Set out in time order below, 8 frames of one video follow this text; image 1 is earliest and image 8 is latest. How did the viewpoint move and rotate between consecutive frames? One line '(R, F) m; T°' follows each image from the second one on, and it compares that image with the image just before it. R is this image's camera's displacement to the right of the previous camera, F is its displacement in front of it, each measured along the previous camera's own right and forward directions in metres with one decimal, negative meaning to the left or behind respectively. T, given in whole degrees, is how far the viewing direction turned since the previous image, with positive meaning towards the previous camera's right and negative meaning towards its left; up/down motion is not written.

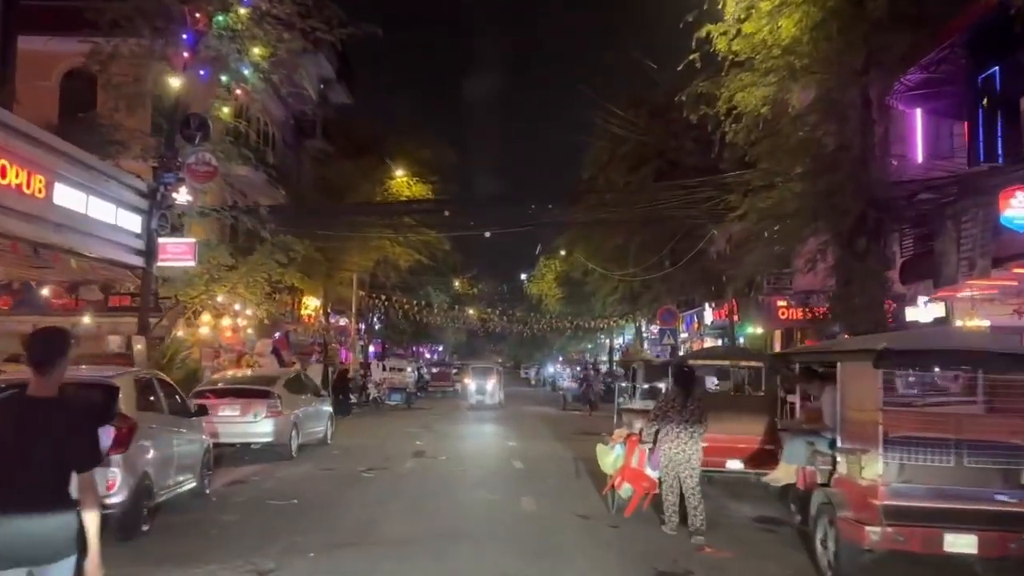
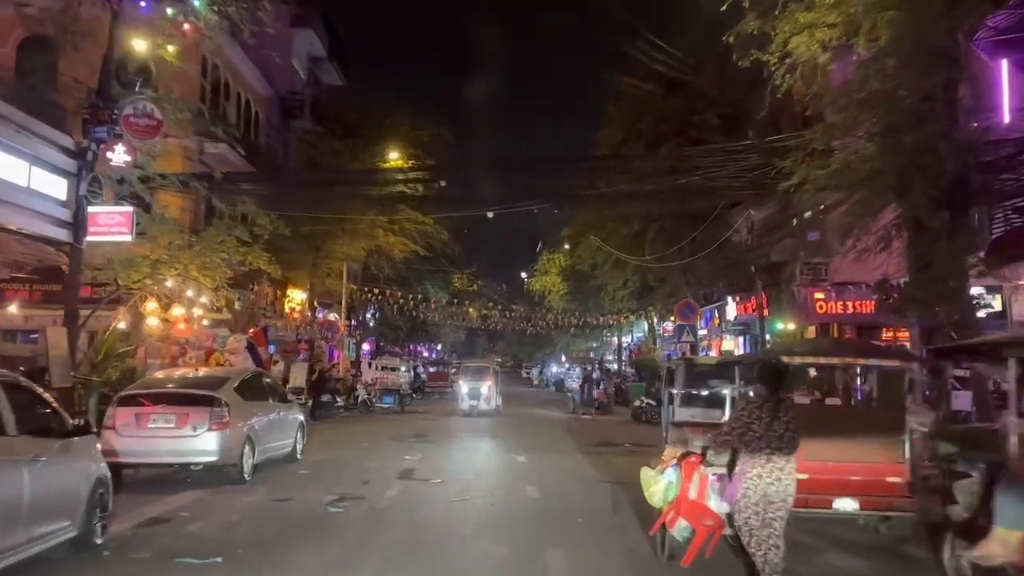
(-0.2, +3.1) m; 0°
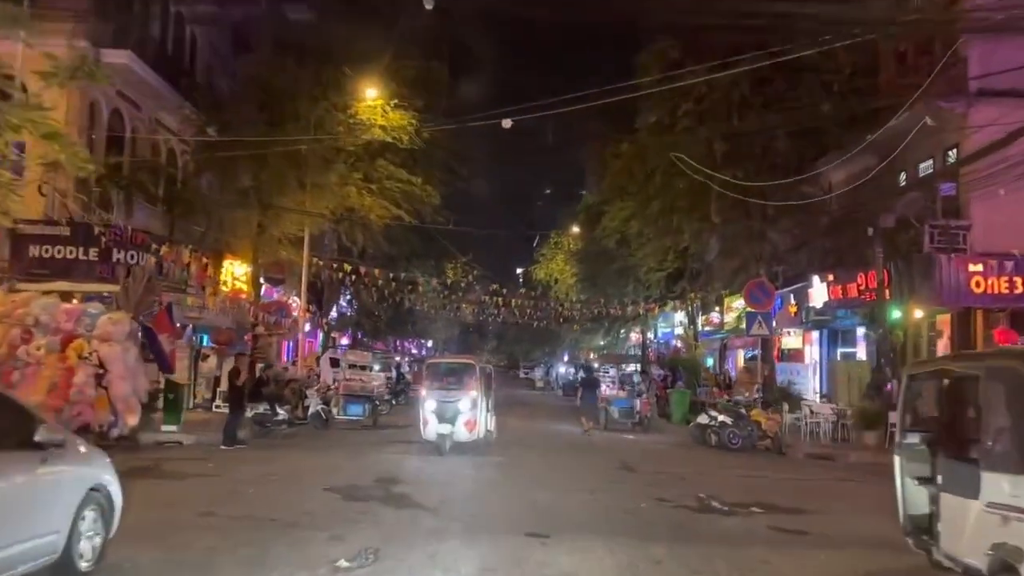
(-0.6, +8.0) m; +1°
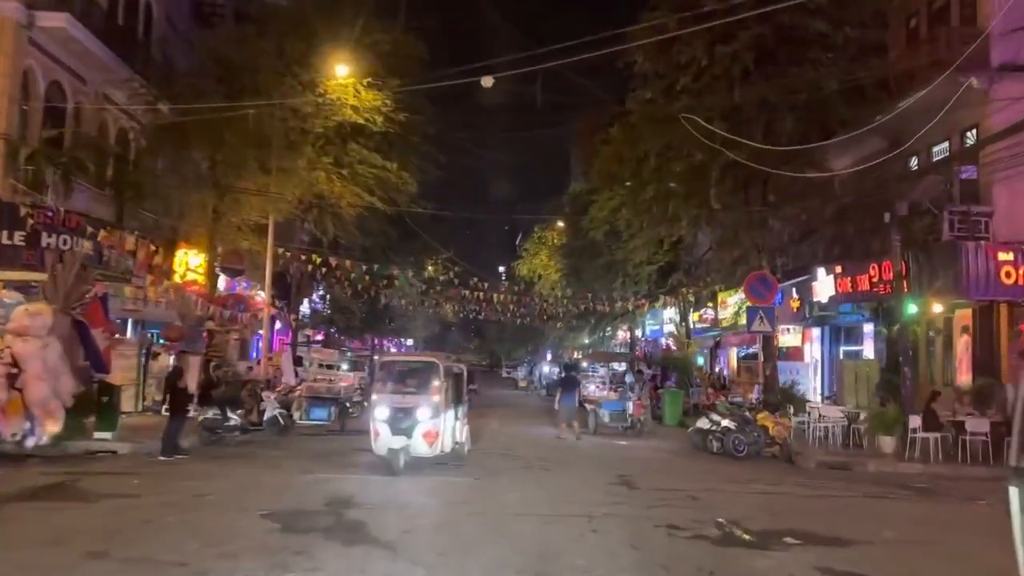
(0.0, +1.9) m; +1°
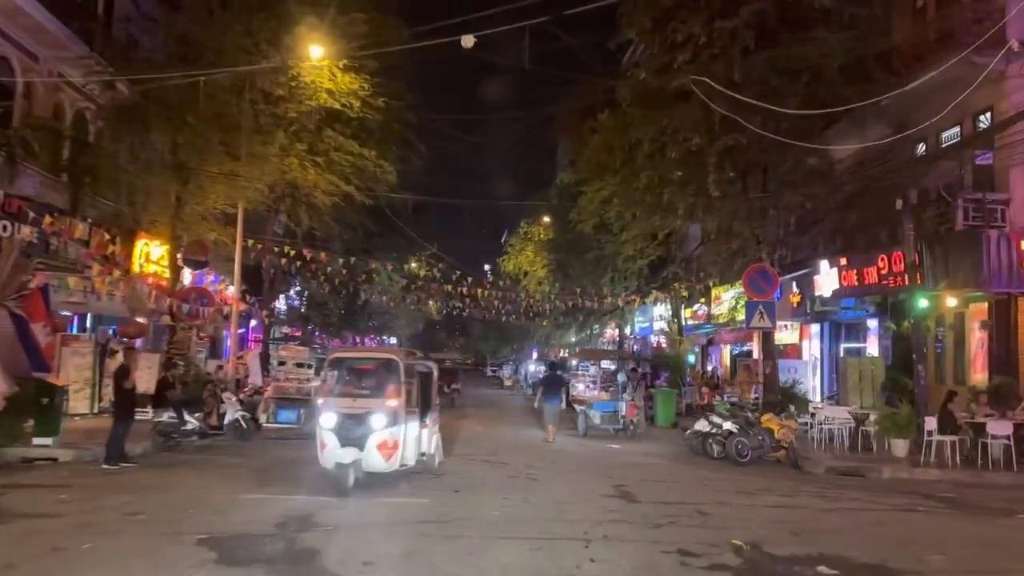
(0.0, +1.3) m; +1°
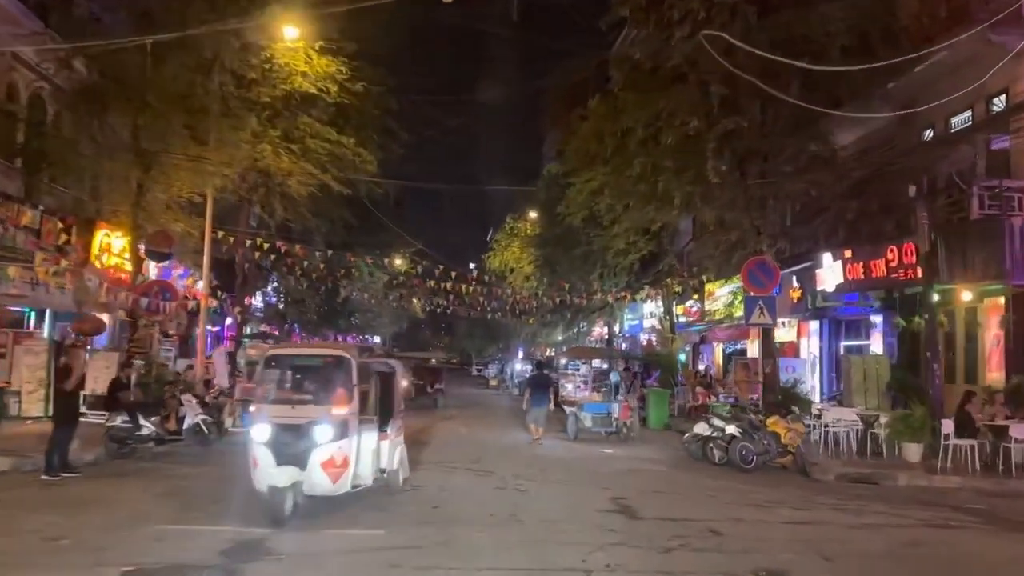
(0.0, +1.2) m; +1°
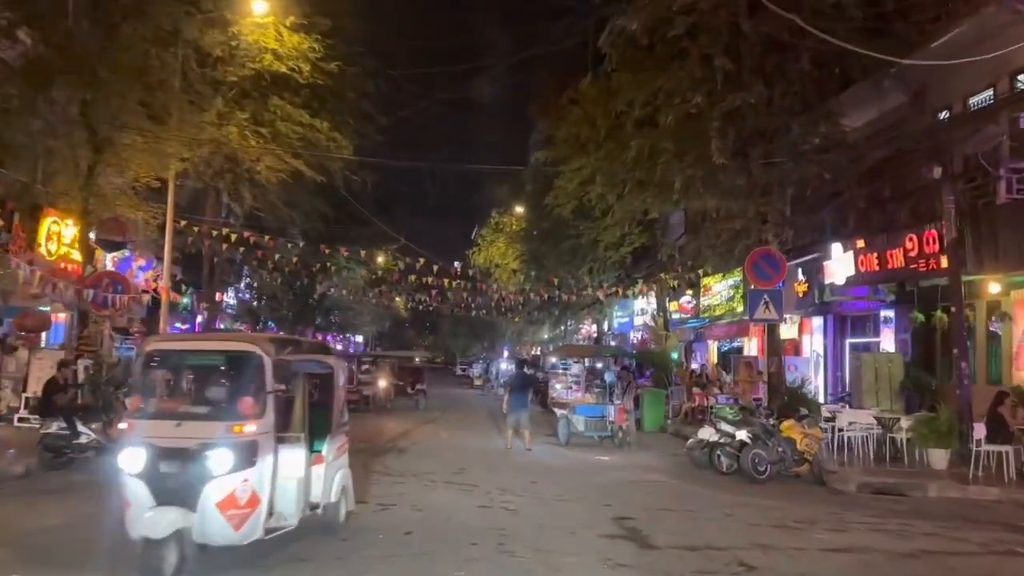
(0.0, +1.5) m; +1°
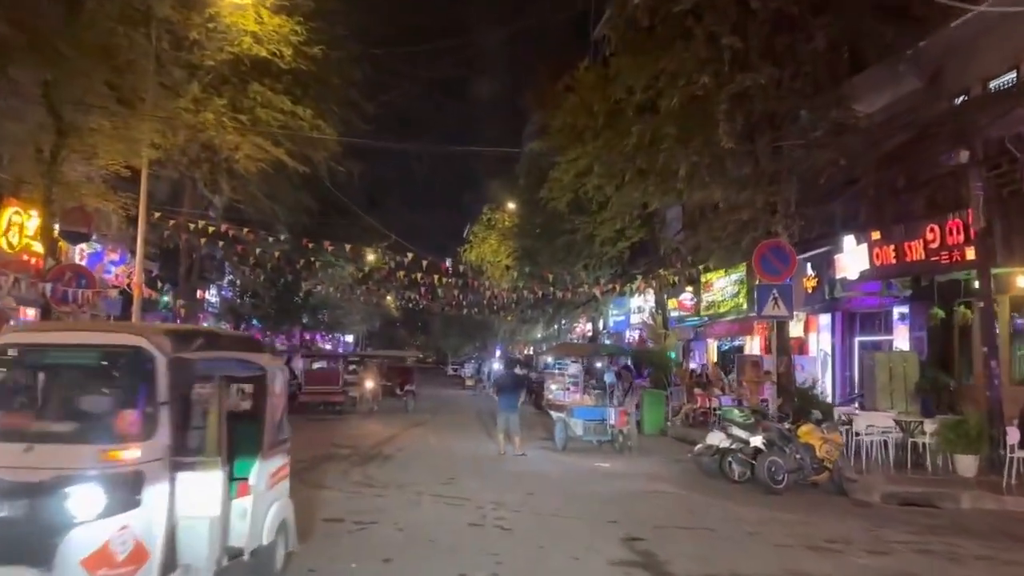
(0.0, +1.1) m; +1°
